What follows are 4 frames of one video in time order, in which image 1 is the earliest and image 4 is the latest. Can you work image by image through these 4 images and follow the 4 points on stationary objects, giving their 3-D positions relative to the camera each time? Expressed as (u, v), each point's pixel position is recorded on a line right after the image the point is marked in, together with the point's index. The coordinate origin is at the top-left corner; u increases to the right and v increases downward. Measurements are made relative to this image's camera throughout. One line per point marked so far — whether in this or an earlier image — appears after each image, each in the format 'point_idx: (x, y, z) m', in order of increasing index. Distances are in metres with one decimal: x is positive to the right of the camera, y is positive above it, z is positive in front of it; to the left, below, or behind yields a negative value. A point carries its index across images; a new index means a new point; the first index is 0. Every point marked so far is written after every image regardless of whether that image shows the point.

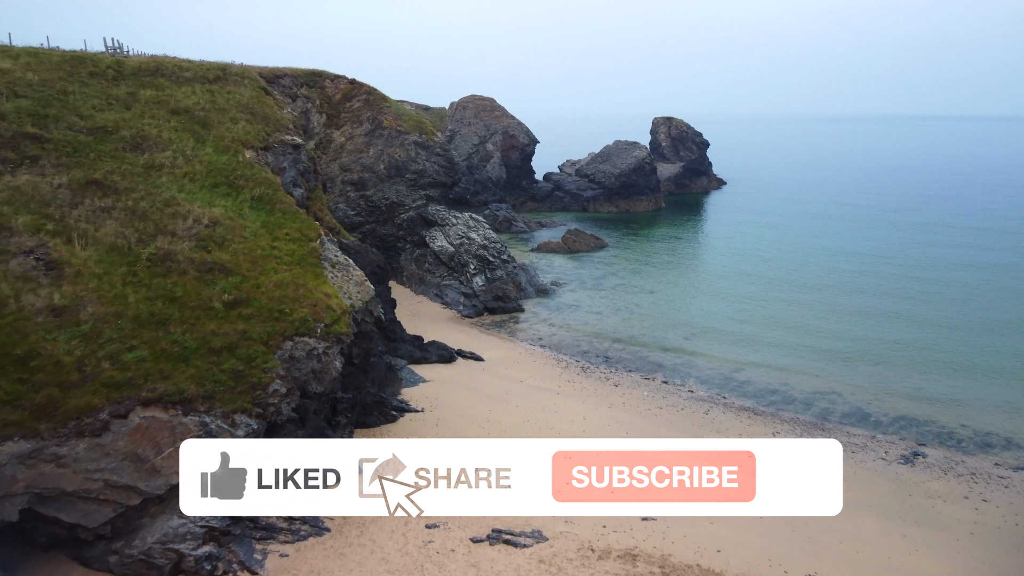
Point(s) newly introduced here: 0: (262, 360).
0: (-5.6, -1.6, +18.0) m
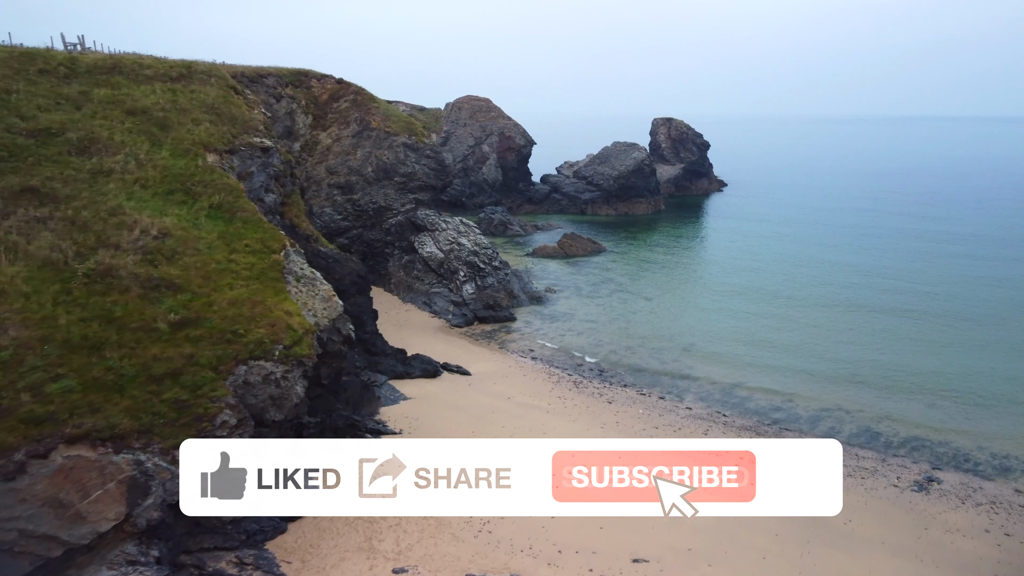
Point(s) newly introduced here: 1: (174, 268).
0: (-6.1, -2.0, +16.2) m
1: (-7.7, +0.5, +18.2) m
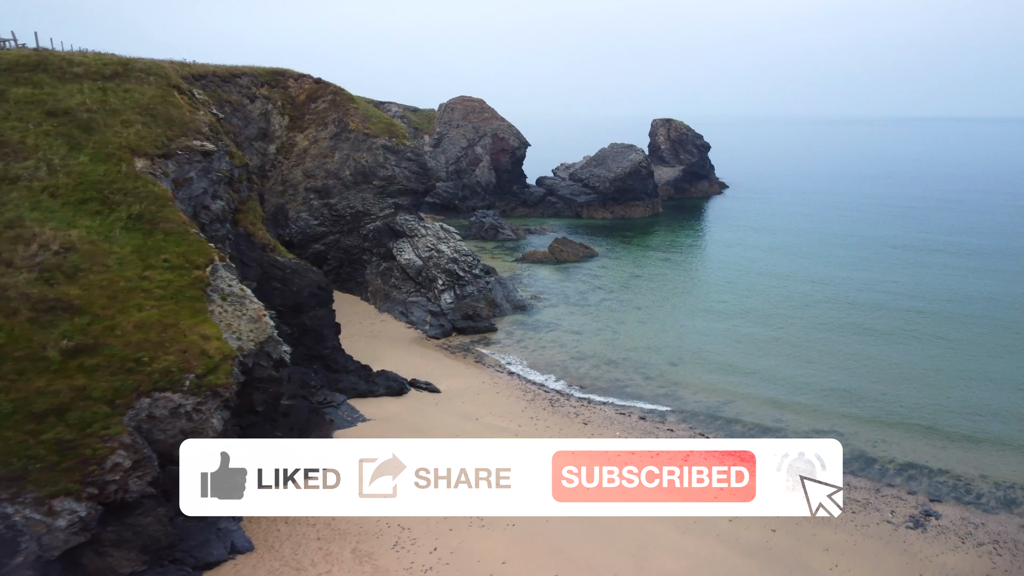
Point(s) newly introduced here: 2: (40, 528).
0: (-7.3, -2.5, +14.3) m
1: (-8.8, 0.0, +16.3) m
2: (-7.6, -3.8, +12.9) m
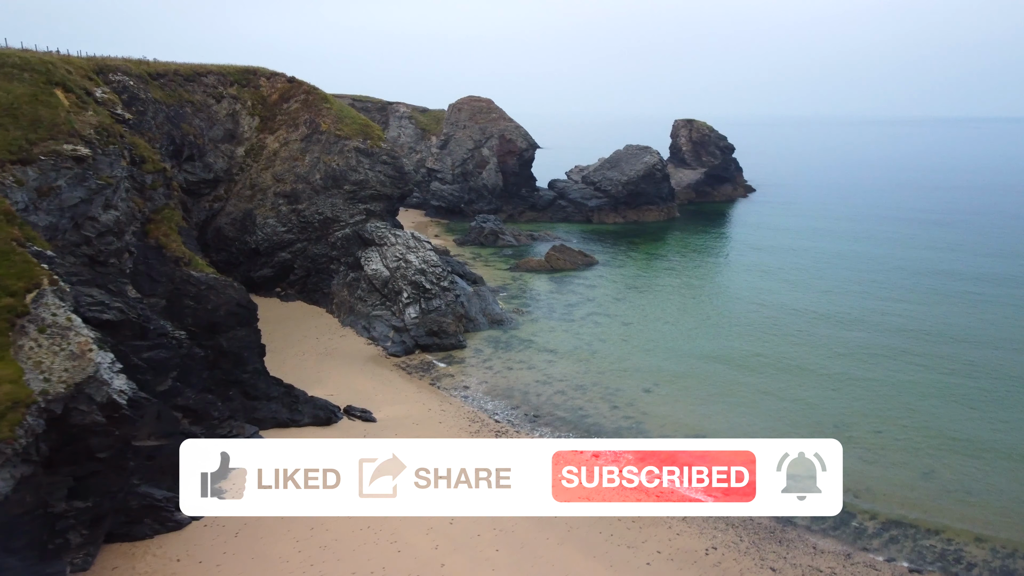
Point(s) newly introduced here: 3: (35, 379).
0: (-10.1, -3.0, +11.7) m
1: (-11.5, -0.5, +13.7) m
2: (-10.5, -4.4, +10.2) m
3: (-8.7, -1.6, +14.9) m
